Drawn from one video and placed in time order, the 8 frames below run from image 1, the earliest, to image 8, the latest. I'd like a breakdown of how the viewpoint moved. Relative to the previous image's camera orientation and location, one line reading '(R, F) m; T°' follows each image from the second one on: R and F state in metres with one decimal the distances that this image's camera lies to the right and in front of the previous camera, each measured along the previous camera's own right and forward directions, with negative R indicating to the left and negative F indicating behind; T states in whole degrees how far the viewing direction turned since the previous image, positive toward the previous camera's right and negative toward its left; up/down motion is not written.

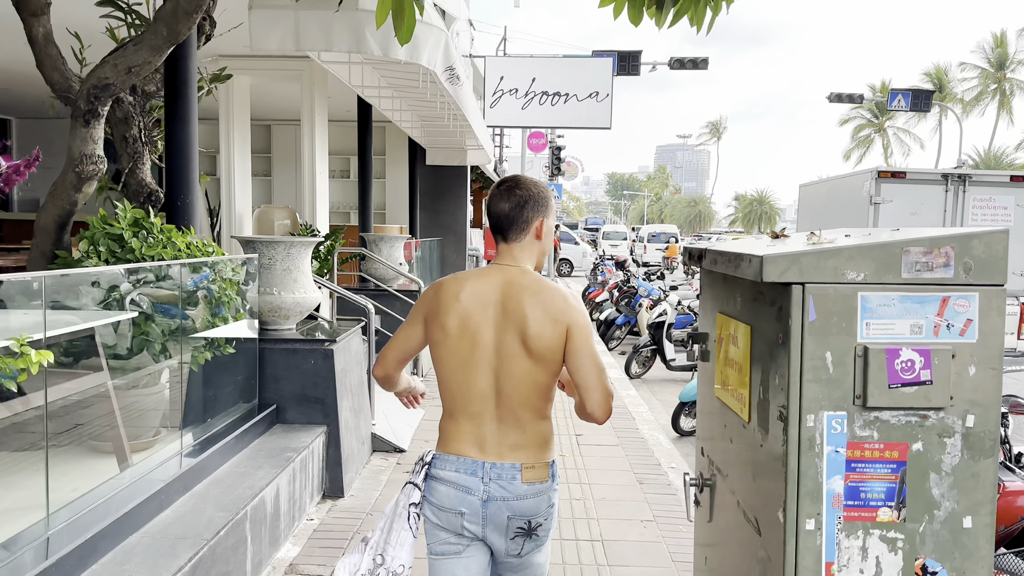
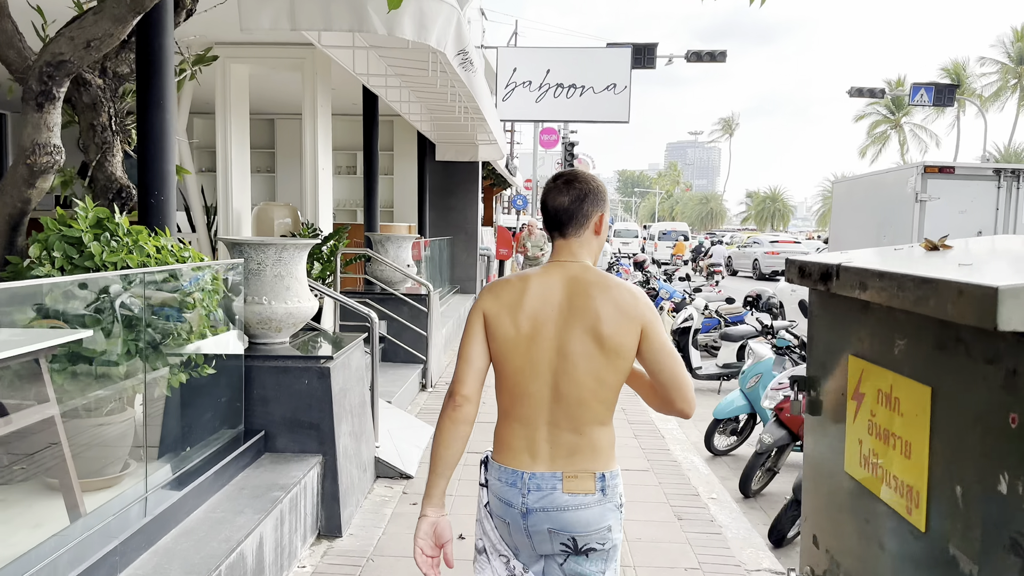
(-0.1, +0.6) m; -1°
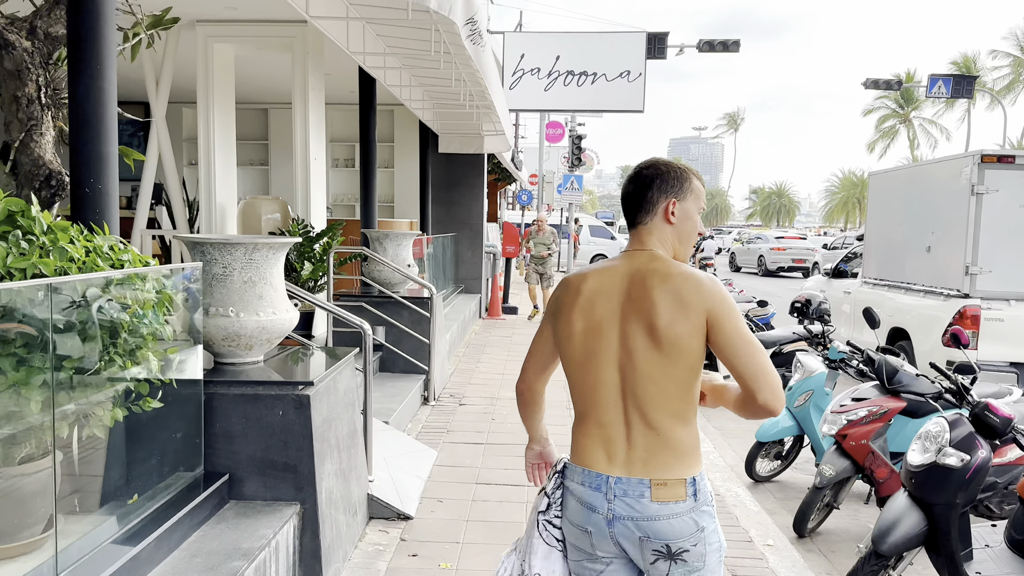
(-0.1, +0.7) m; 0°
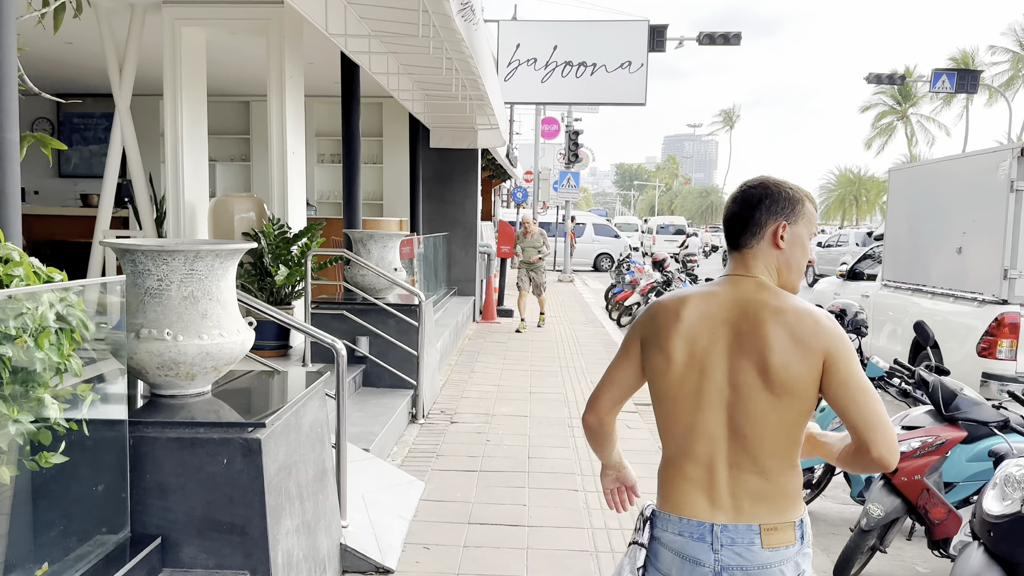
(0.0, +0.6) m; 0°
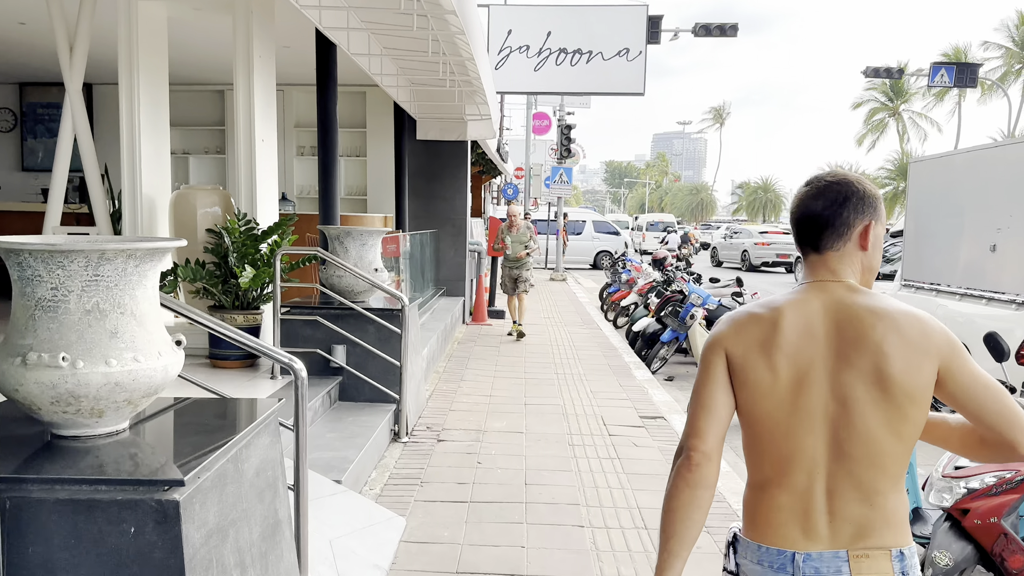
(0.0, +0.6) m; +1°
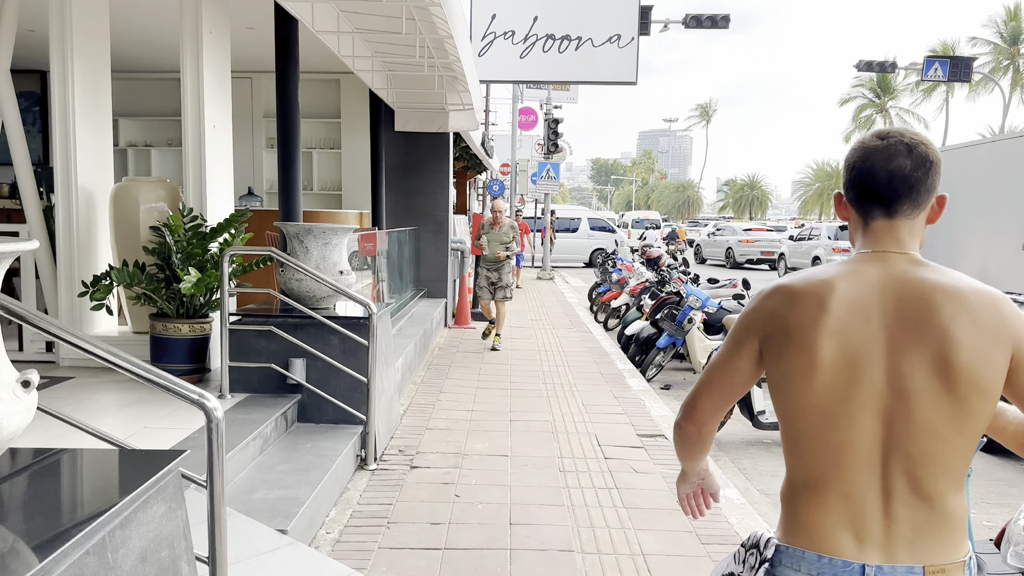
(0.0, +0.7) m; +1°
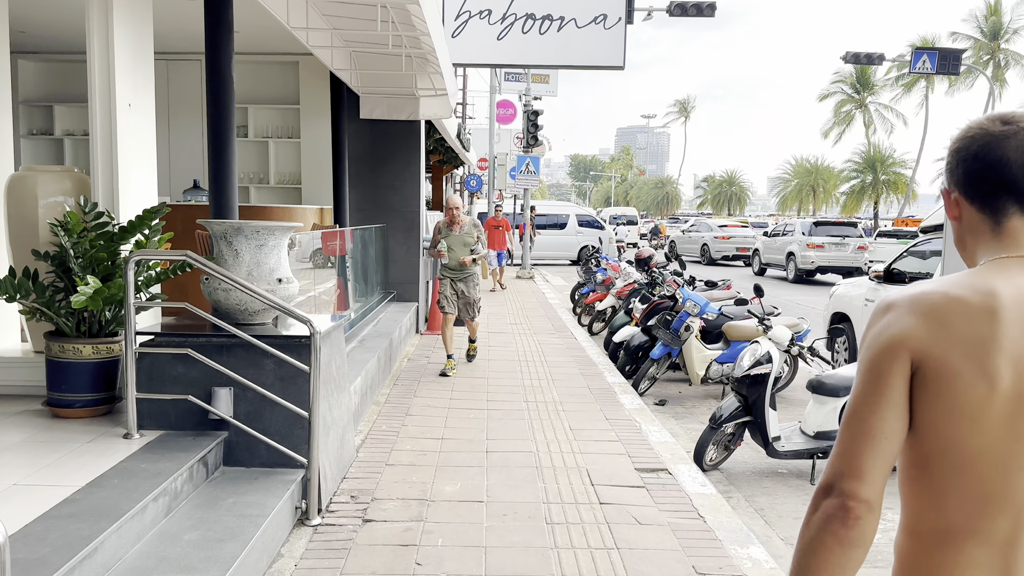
(0.0, +0.9) m; +2°
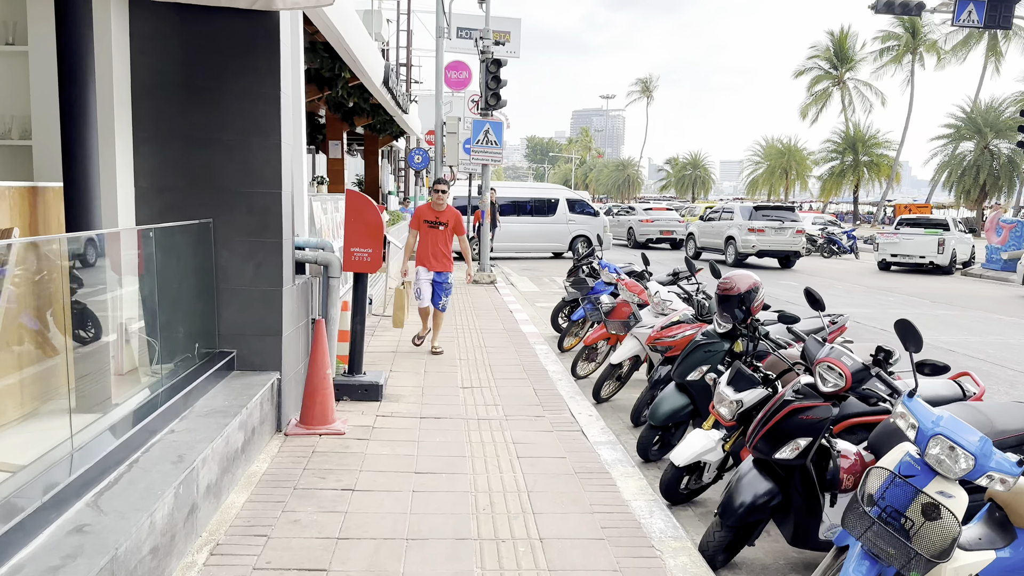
(0.0, +4.6) m; +3°
